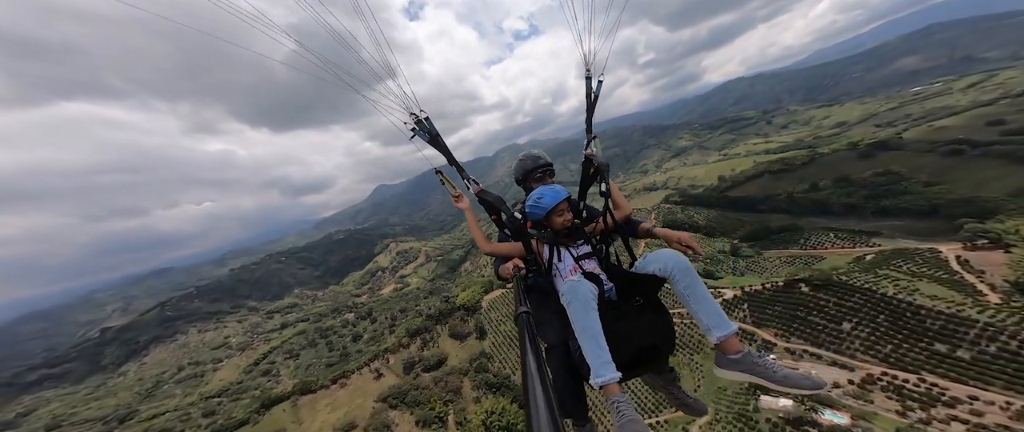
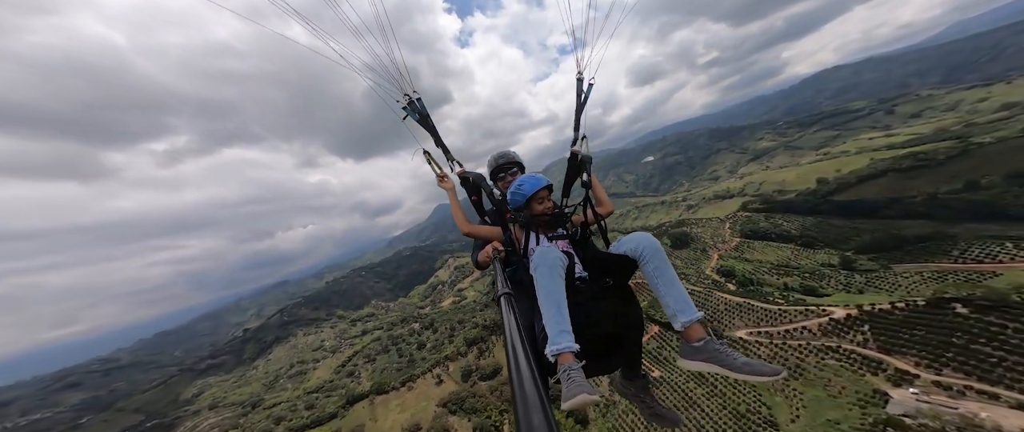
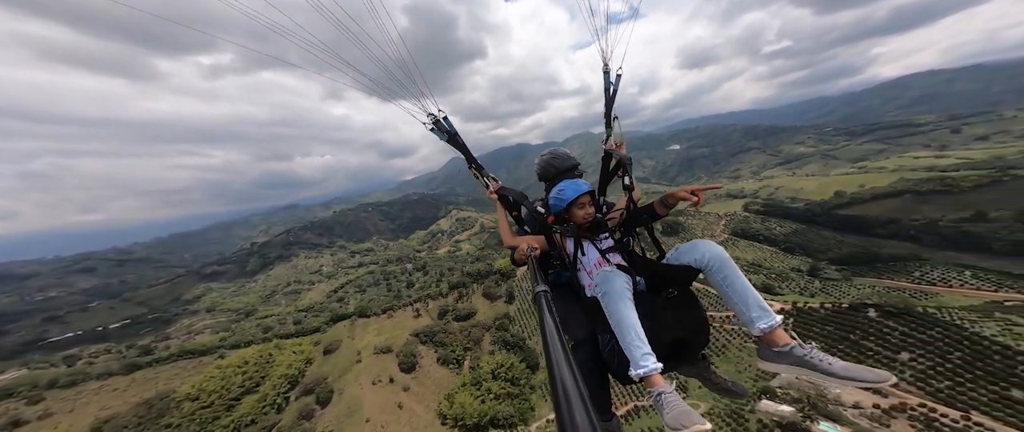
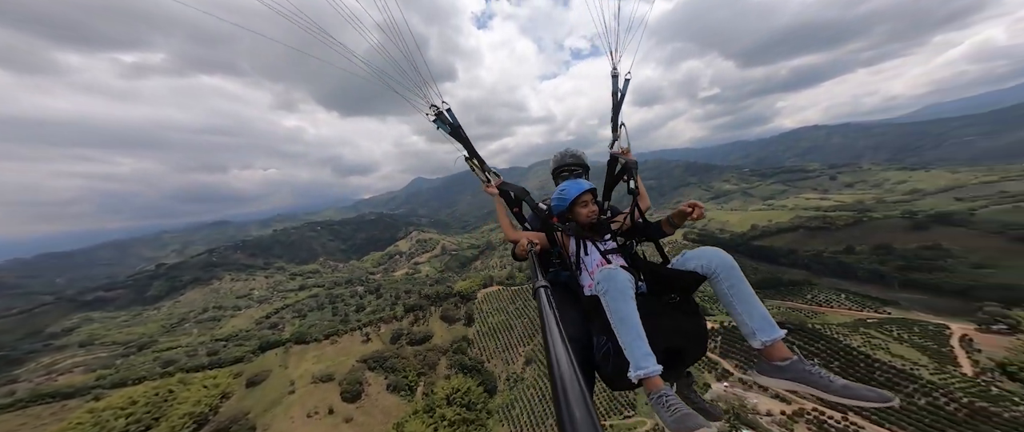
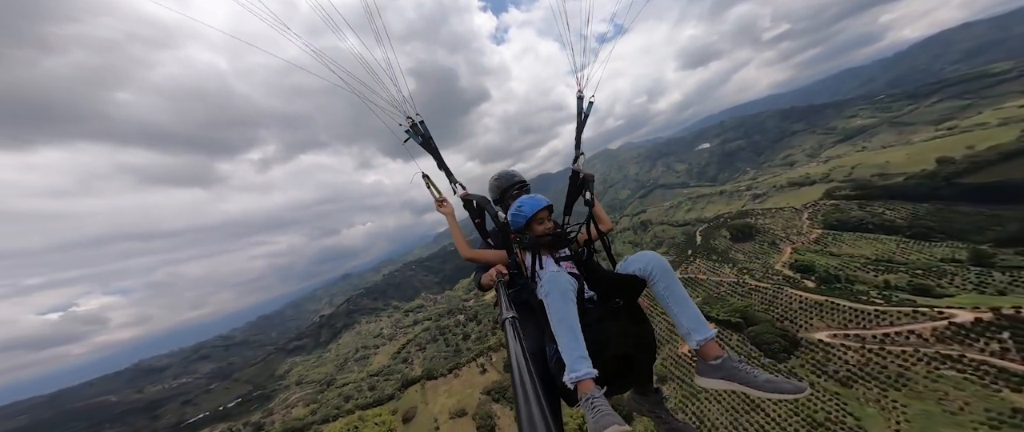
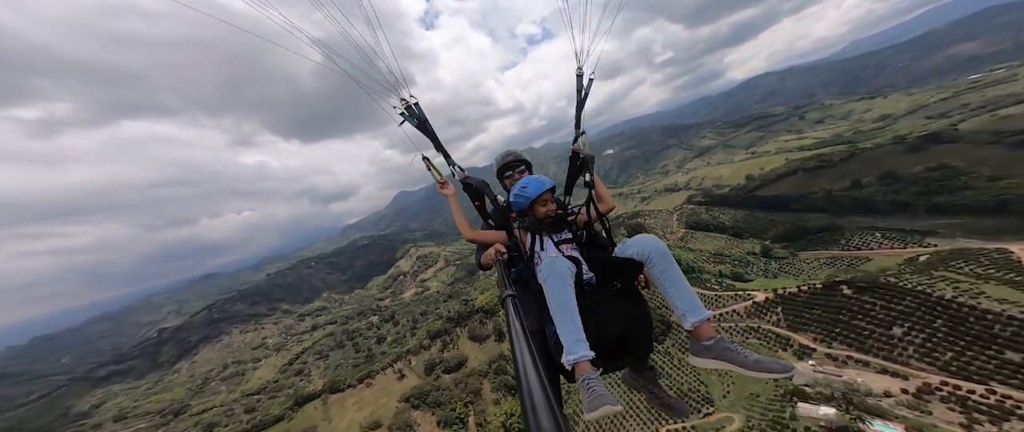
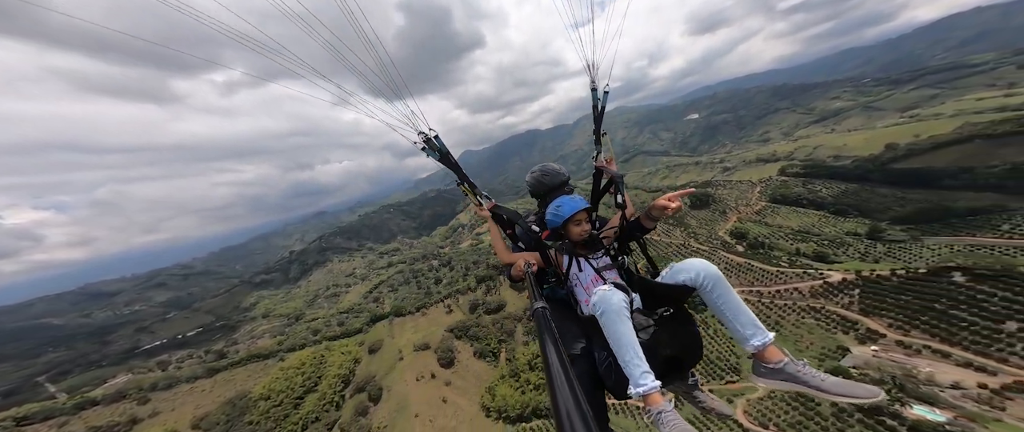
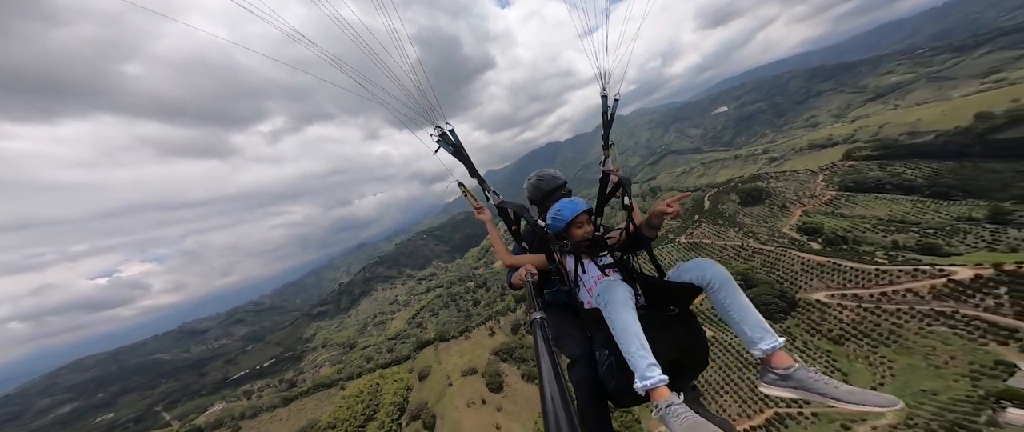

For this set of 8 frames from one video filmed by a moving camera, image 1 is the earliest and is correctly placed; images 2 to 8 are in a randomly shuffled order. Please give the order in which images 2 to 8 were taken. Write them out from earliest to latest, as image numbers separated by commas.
6, 2, 5, 8, 7, 3, 4
